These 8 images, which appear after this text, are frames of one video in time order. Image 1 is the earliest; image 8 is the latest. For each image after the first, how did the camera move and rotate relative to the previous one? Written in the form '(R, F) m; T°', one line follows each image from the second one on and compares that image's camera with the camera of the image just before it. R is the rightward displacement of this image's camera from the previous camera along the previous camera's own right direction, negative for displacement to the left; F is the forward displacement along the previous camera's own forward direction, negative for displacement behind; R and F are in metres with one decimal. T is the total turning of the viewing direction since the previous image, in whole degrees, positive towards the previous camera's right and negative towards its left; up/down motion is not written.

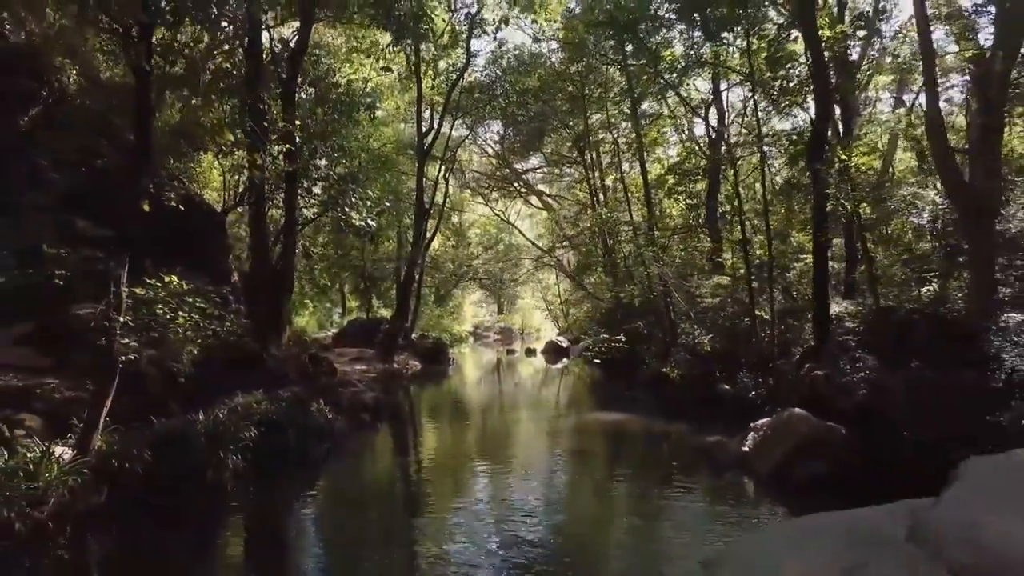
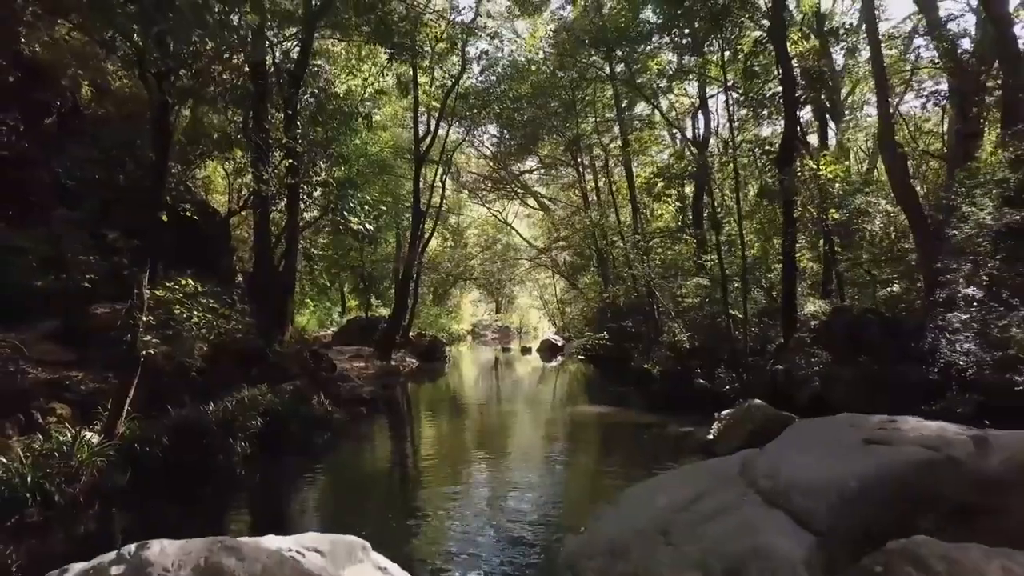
(+0.2, -0.9) m; 0°
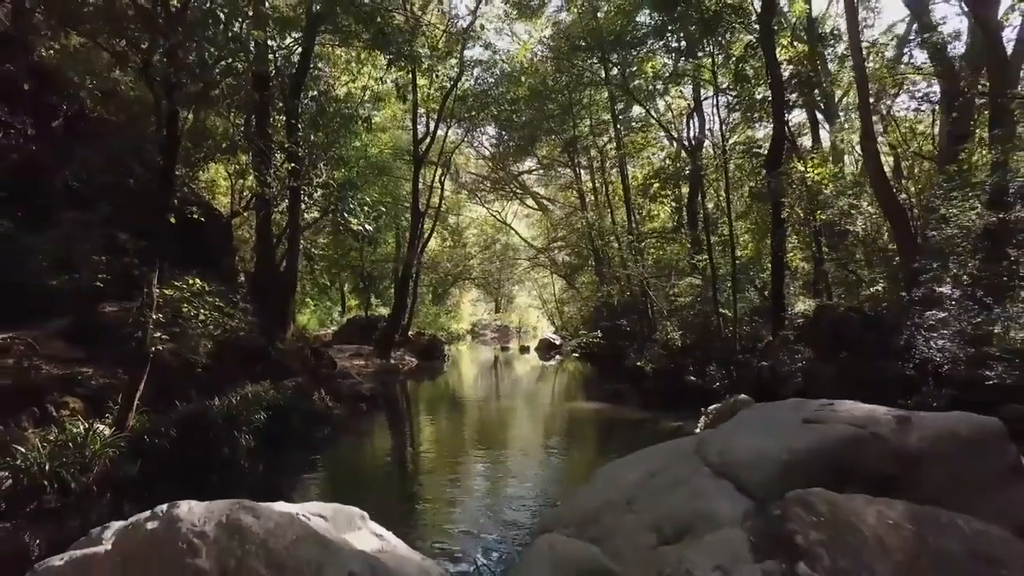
(+0.1, -0.4) m; 0°
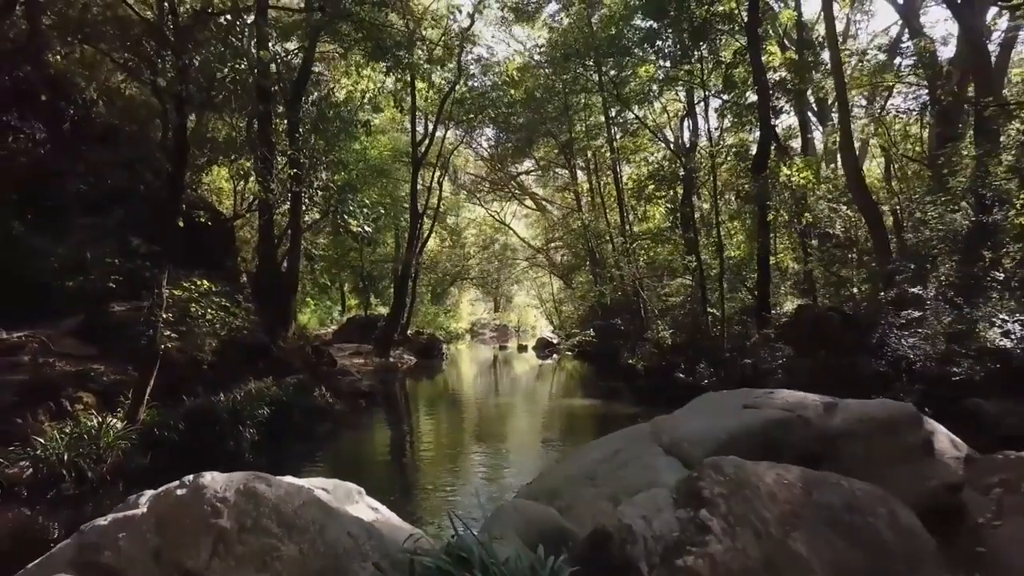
(+0.1, -0.5) m; 0°
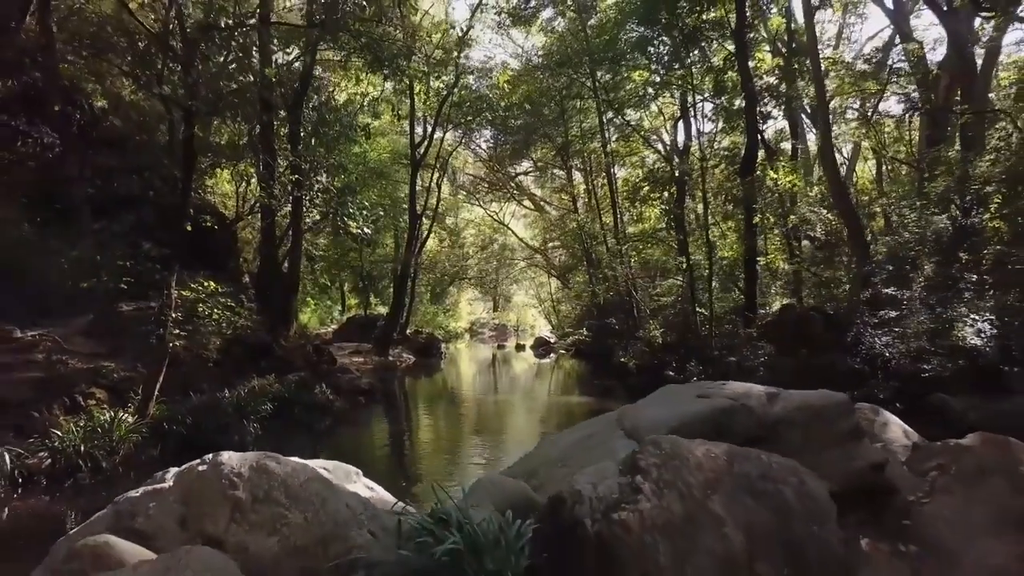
(+0.1, -0.5) m; 0°
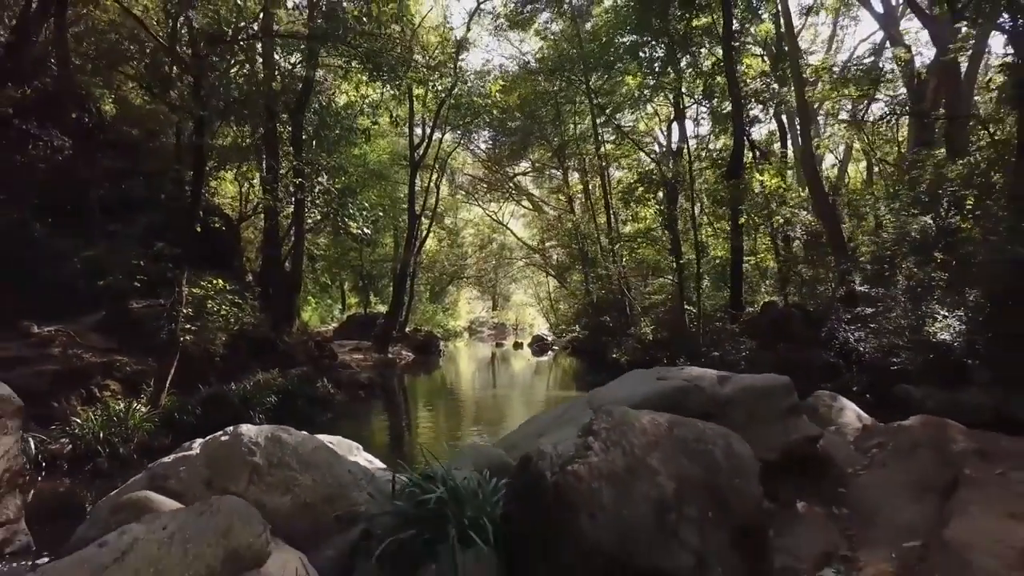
(+0.1, -0.6) m; 0°
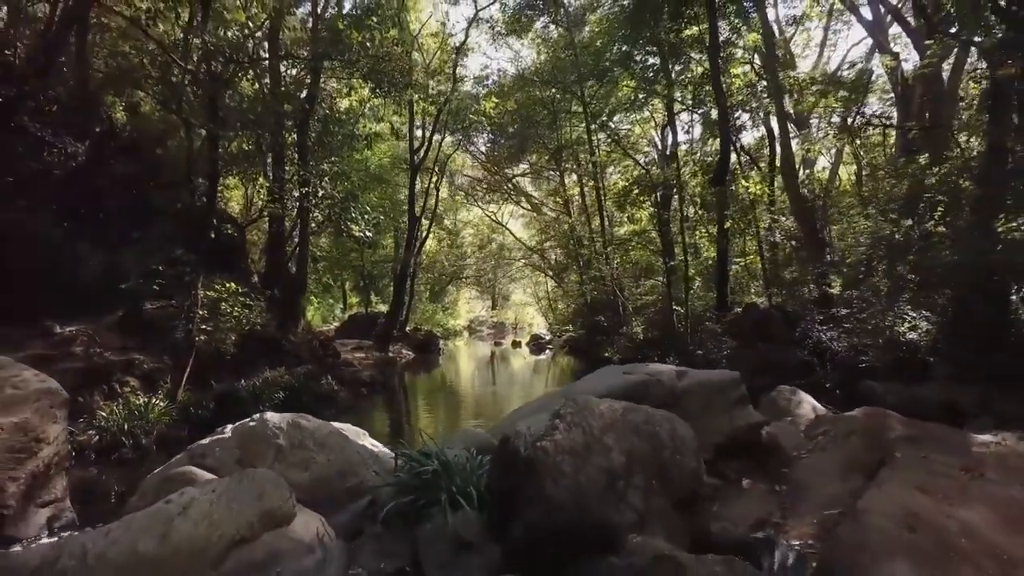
(+0.1, -0.7) m; 0°
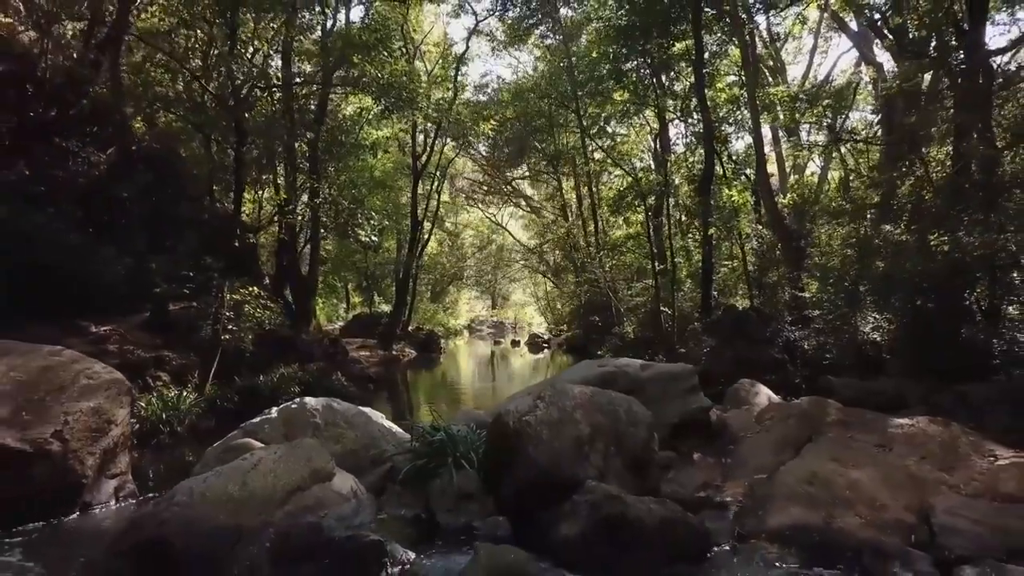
(+0.1, -1.1) m; 0°
